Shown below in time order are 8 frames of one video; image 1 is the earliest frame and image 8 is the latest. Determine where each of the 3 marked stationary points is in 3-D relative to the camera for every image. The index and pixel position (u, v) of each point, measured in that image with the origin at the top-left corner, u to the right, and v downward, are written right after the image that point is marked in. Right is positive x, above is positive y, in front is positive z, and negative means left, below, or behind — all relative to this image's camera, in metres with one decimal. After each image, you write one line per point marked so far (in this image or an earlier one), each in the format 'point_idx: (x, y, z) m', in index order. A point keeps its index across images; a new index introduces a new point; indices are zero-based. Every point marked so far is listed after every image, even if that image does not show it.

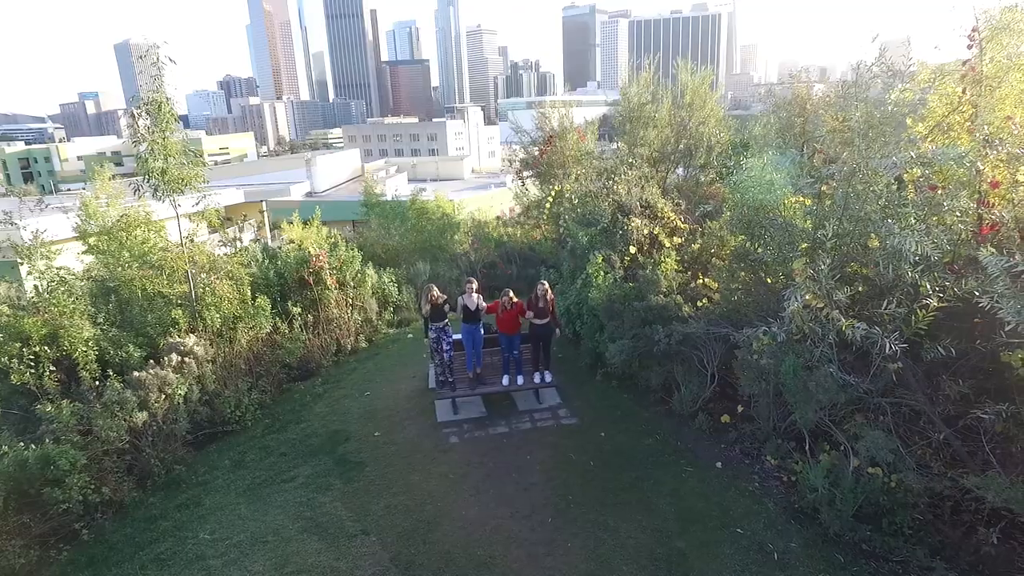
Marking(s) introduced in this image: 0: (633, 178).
0: (+1.3, +1.2, +6.2) m
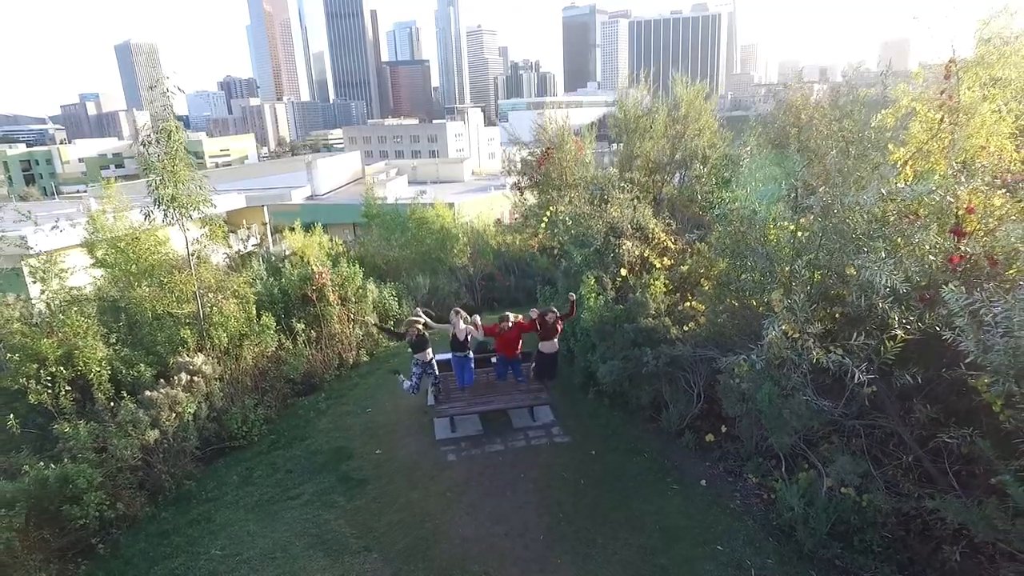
0: (+1.2, +1.0, +6.4) m
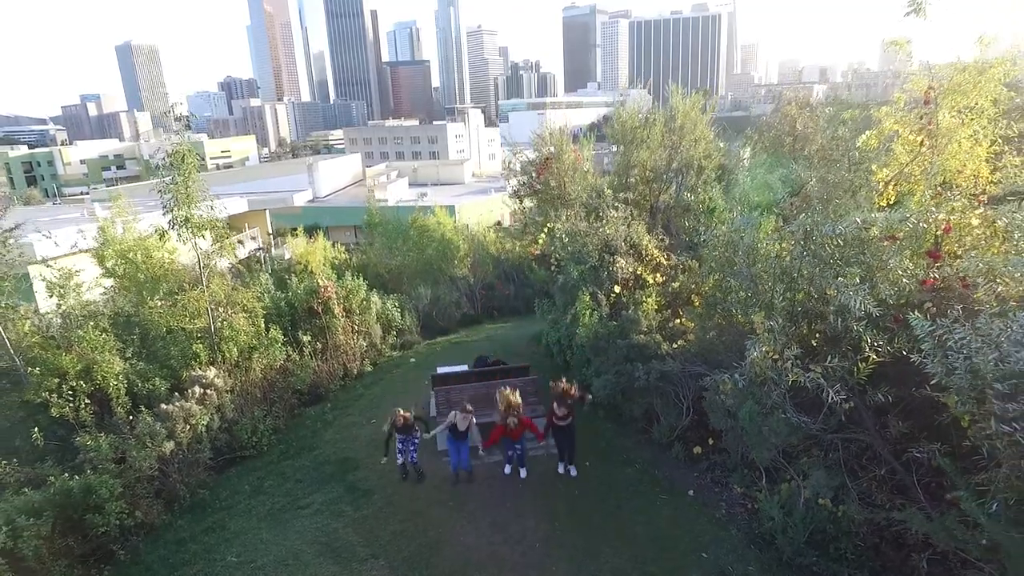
0: (+1.2, +0.8, +6.6) m
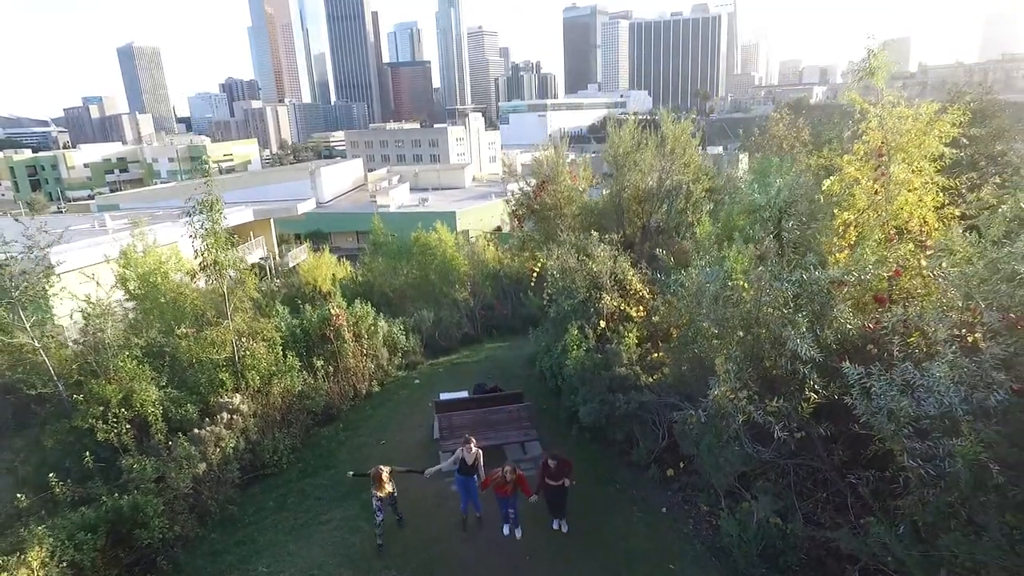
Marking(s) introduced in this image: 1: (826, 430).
0: (+1.2, +0.5, +7.3) m
1: (+2.4, -1.1, +4.4) m
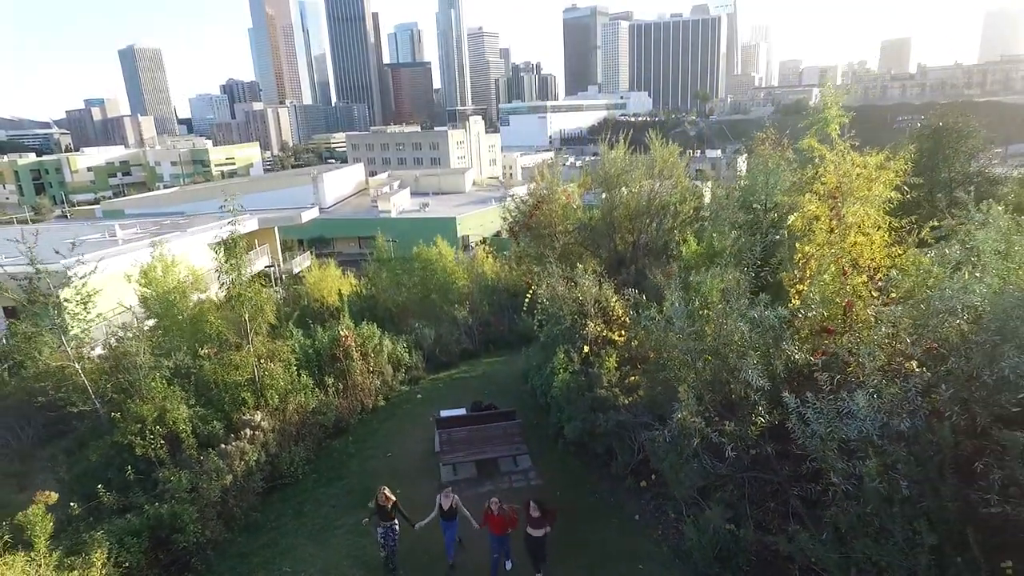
0: (+1.1, +0.1, +8.0) m
1: (+2.3, -1.4, +5.1) m
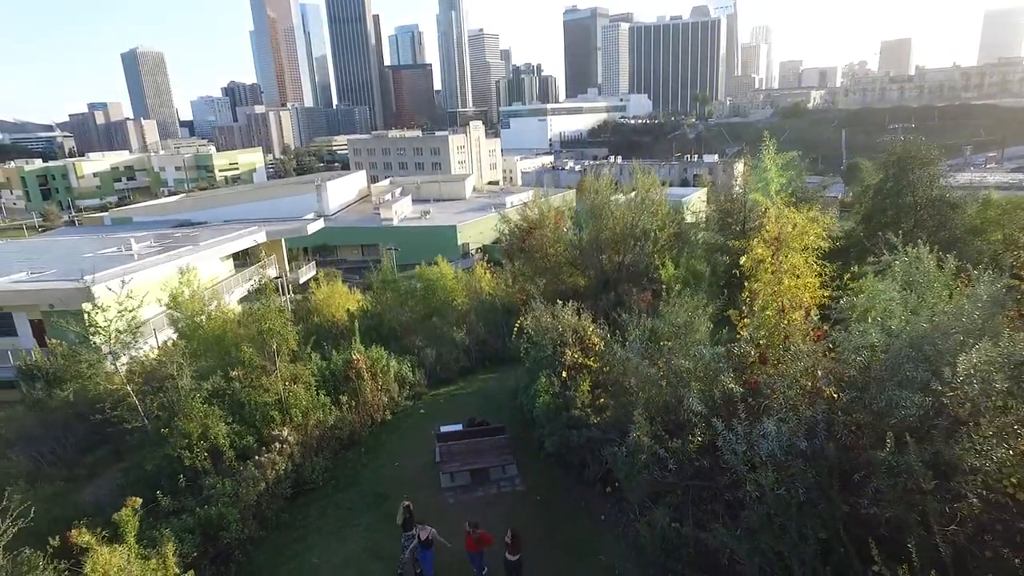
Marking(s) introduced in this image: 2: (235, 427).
0: (+0.9, -0.4, +9.2) m
1: (+2.1, -1.9, +6.3) m
2: (-4.0, -2.0, +8.2) m
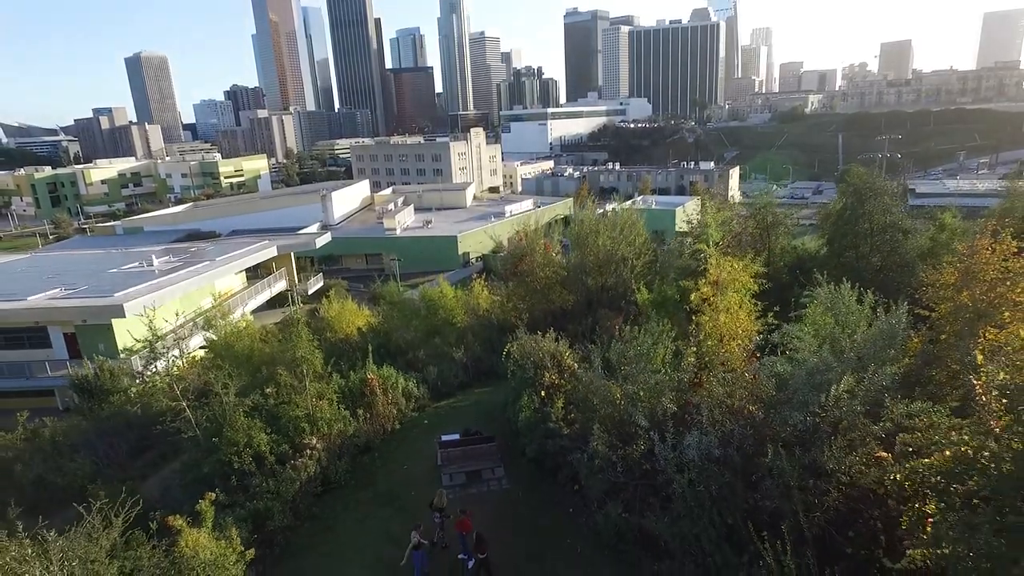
0: (+0.7, -1.0, +10.9) m
1: (+1.9, -2.5, +8.0) m
2: (-4.2, -2.6, +9.9) m
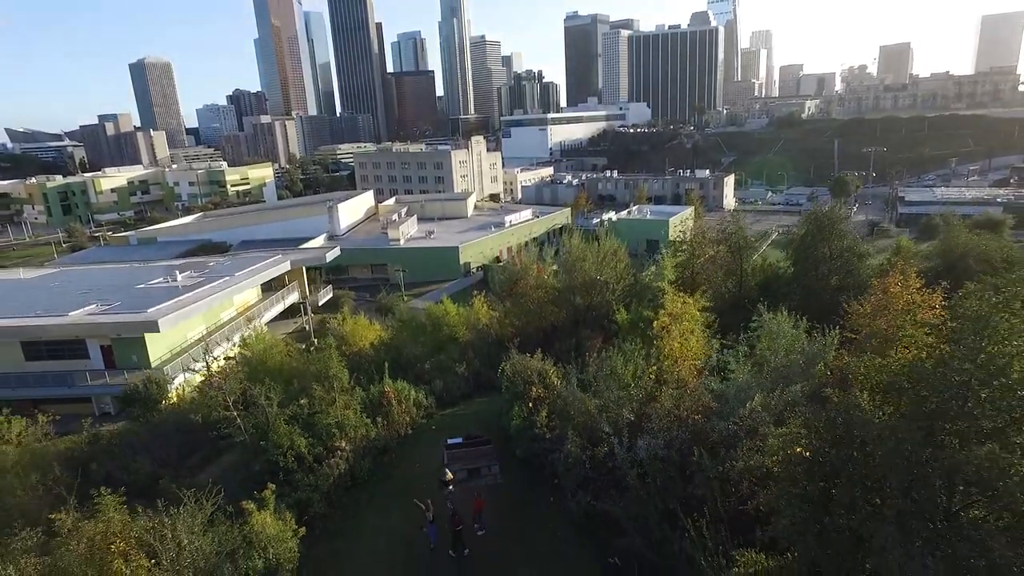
0: (+0.6, -1.6, +13.1) m
1: (+1.8, -3.1, +10.2) m
2: (-4.3, -3.2, +12.1) m
